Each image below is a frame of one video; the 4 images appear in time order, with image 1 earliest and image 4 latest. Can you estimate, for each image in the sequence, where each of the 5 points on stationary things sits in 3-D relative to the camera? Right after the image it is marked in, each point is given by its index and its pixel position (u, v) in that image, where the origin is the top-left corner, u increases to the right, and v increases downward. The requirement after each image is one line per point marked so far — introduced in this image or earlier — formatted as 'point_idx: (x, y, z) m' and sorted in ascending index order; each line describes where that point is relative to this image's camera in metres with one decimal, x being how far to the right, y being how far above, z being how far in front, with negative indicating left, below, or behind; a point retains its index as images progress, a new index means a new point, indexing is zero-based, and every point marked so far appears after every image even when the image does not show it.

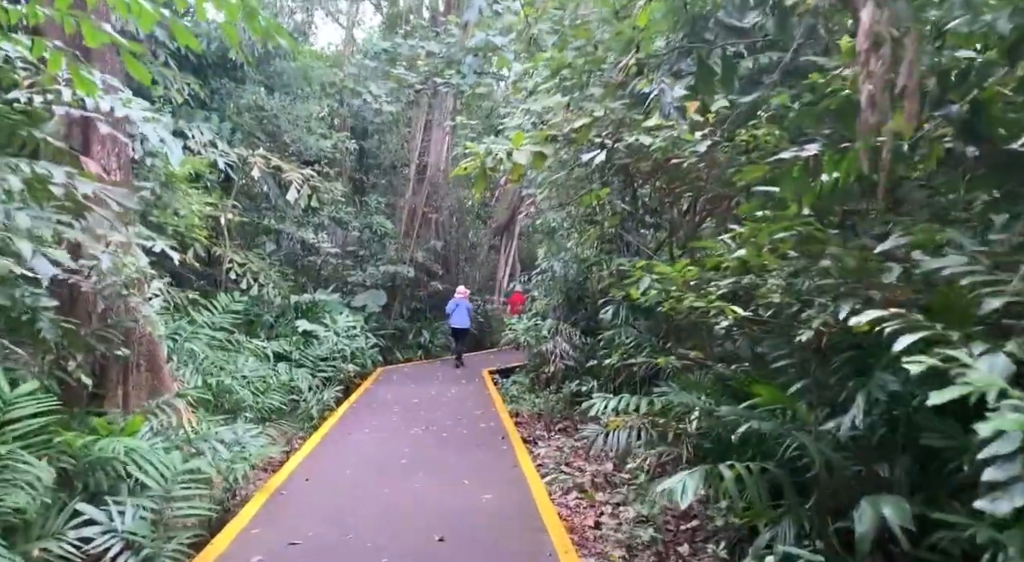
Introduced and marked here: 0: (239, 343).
0: (-2.4, -0.6, +6.3) m
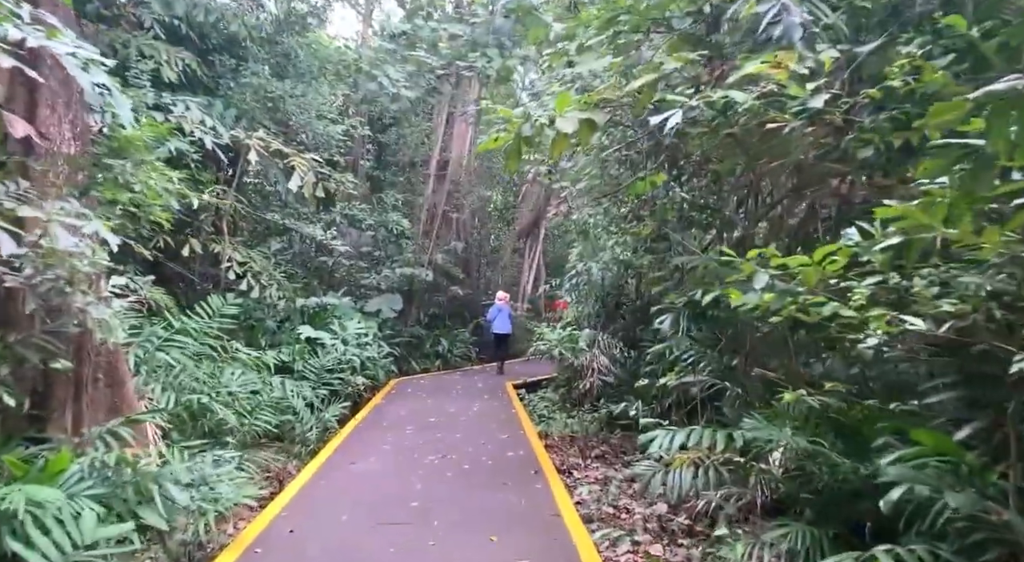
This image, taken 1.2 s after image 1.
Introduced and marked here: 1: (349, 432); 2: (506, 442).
0: (-2.2, -0.6, +5.5) m
1: (-1.2, -1.1, +5.4) m
2: (0.0, -1.2, +5.4) m
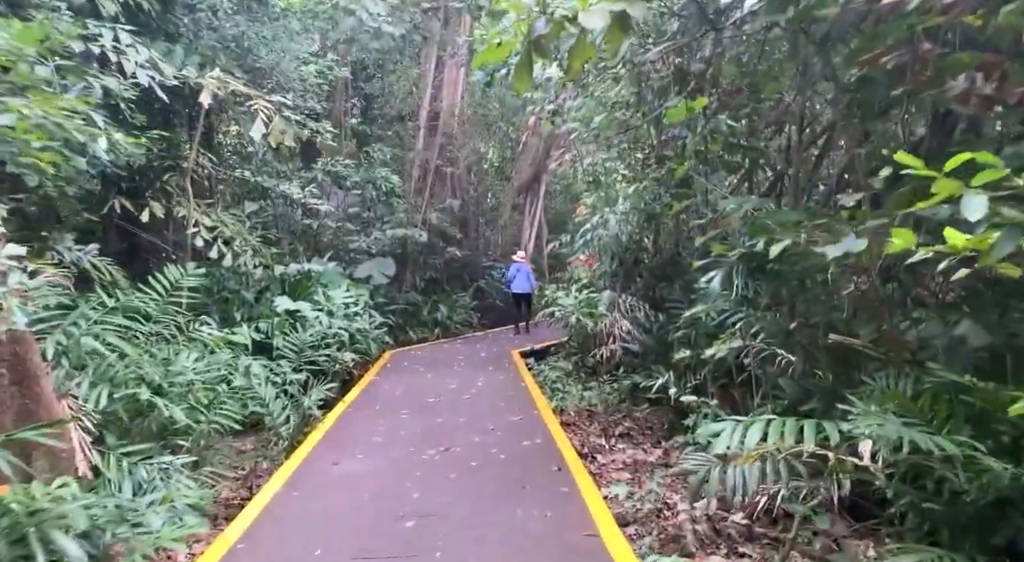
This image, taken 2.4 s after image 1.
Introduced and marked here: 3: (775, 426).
0: (-2.1, -0.3, +4.7) m
1: (-1.1, -0.9, +4.6) m
2: (0.0, -0.9, +4.6) m
3: (+0.9, -0.5, +2.5) m
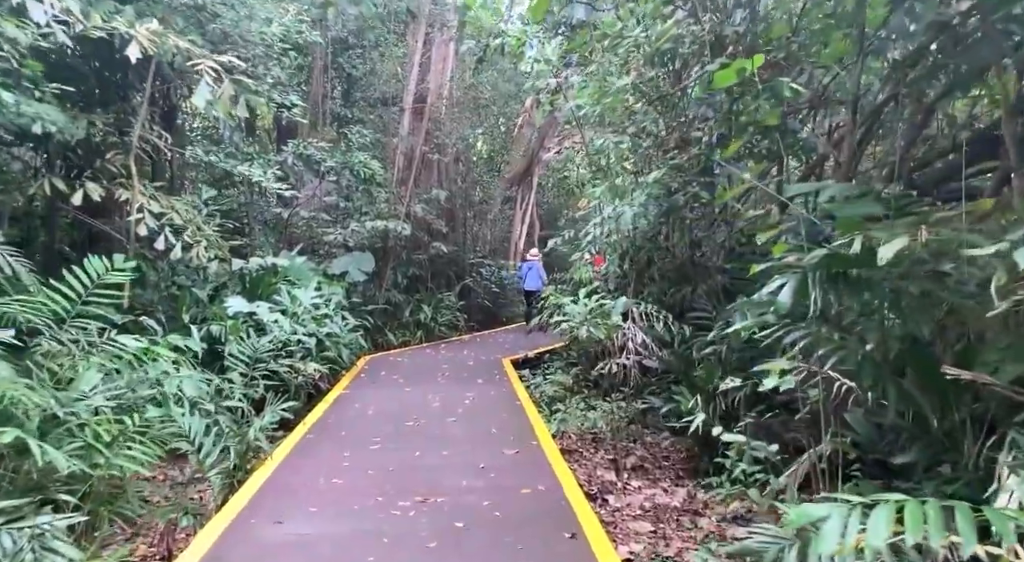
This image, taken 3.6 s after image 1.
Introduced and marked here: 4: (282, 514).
0: (-2.1, -0.3, +3.8) m
1: (-1.2, -0.9, +3.7) m
2: (0.0, -0.9, +3.8) m
3: (+1.0, -0.5, +1.7) m
4: (-0.9, -0.9, +2.9) m
